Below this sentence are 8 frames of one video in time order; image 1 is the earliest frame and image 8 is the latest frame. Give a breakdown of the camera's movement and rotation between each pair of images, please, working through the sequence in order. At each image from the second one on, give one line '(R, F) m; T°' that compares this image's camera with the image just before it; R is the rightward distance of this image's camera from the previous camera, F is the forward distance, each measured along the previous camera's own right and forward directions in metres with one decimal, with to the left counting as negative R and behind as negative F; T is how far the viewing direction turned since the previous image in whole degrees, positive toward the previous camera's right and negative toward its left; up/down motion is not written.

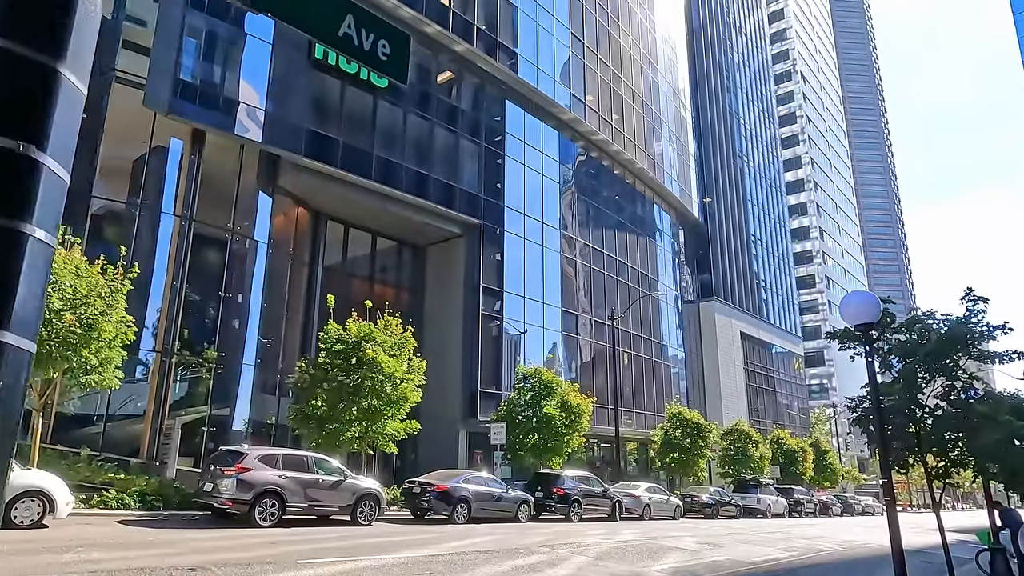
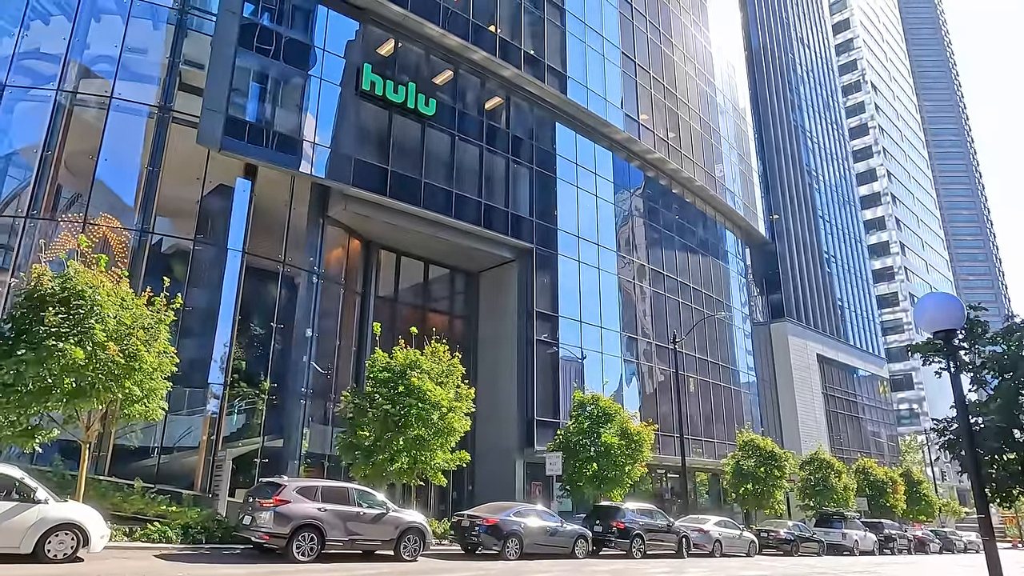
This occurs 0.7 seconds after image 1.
(+0.5, +0.7) m; -6°
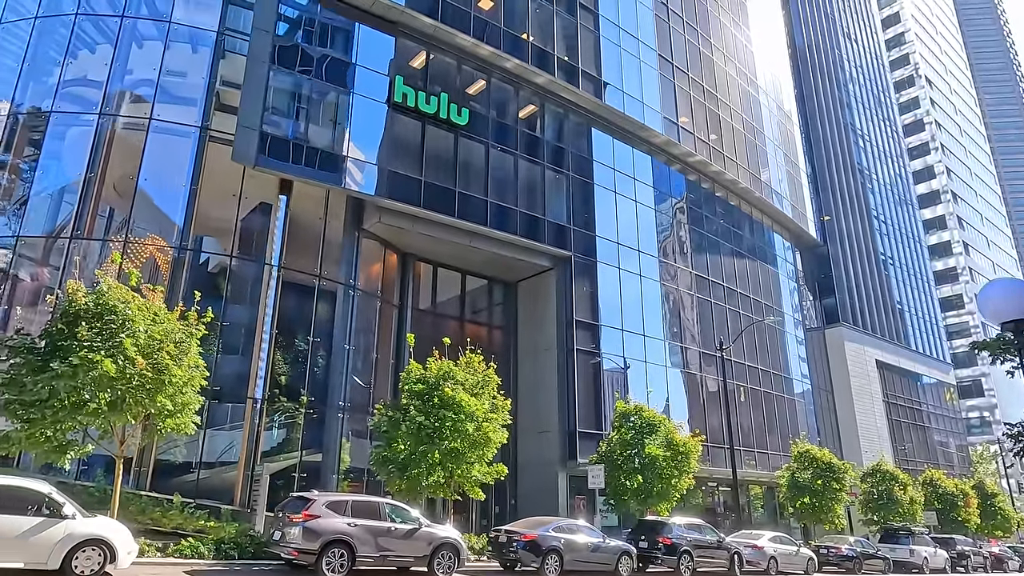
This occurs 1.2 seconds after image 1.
(+0.3, +0.5) m; -4°
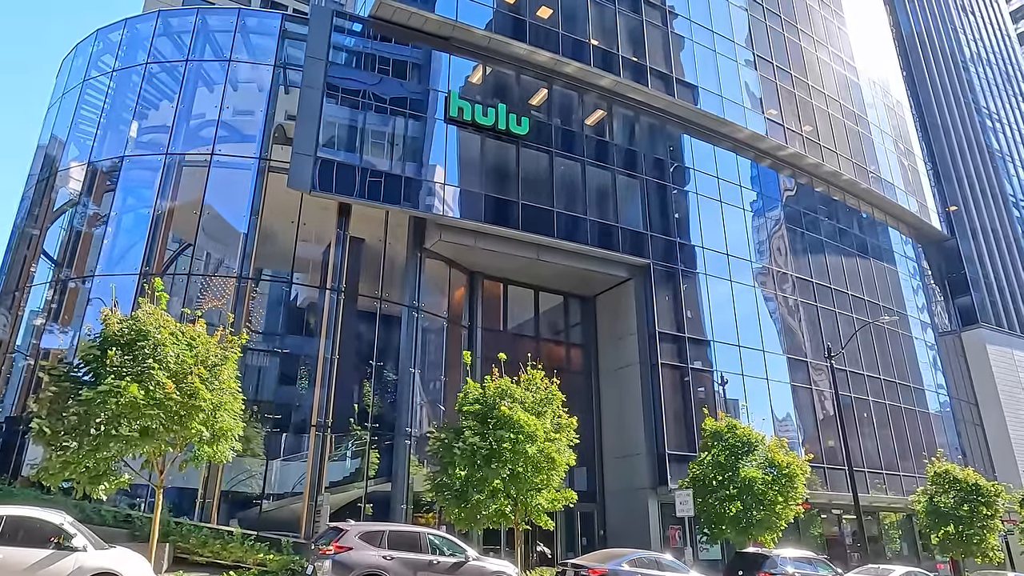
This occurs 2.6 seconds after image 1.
(+1.2, +1.5) m; -9°
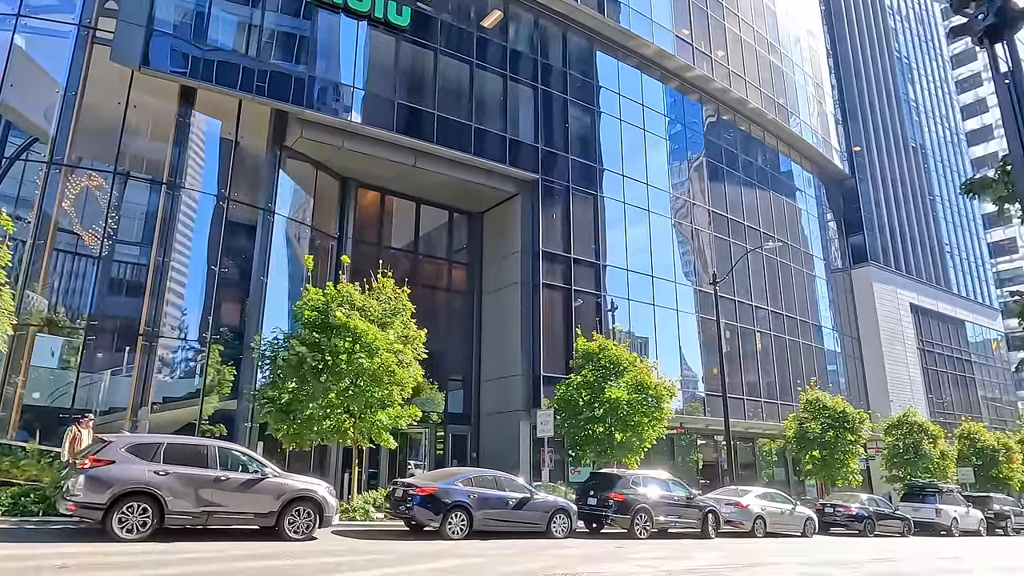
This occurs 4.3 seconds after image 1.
(+1.9, +1.4) m; +6°
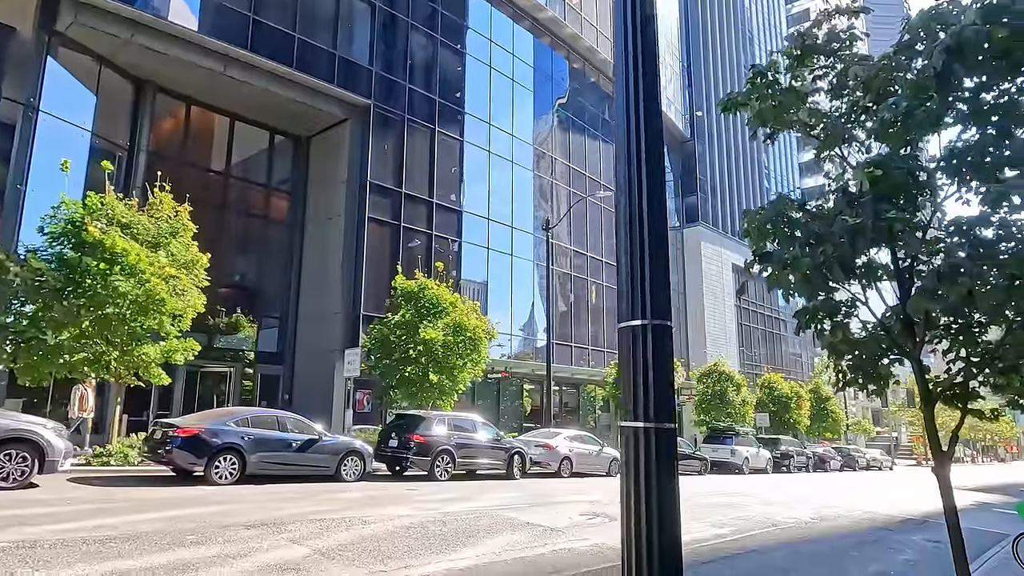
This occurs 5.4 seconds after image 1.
(+1.3, +0.8) m; +12°
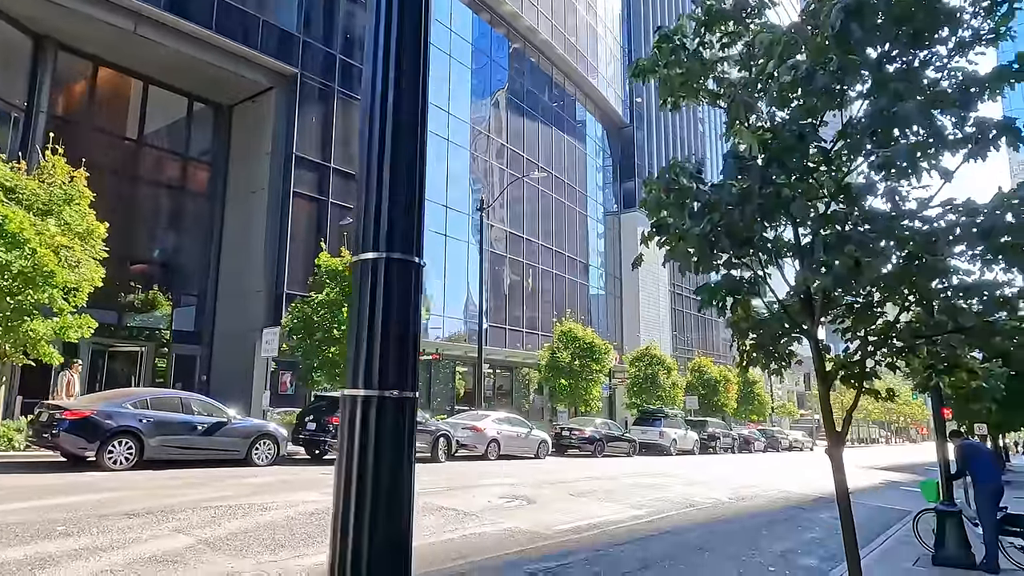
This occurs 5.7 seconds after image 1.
(+0.4, +0.3) m; +5°
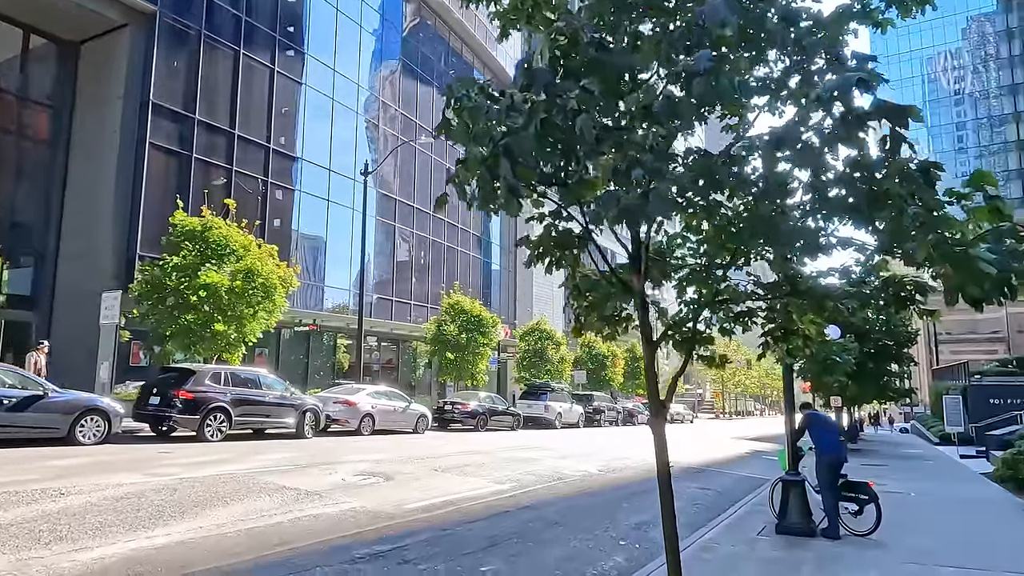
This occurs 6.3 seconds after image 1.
(+0.7, +0.6) m; +8°
